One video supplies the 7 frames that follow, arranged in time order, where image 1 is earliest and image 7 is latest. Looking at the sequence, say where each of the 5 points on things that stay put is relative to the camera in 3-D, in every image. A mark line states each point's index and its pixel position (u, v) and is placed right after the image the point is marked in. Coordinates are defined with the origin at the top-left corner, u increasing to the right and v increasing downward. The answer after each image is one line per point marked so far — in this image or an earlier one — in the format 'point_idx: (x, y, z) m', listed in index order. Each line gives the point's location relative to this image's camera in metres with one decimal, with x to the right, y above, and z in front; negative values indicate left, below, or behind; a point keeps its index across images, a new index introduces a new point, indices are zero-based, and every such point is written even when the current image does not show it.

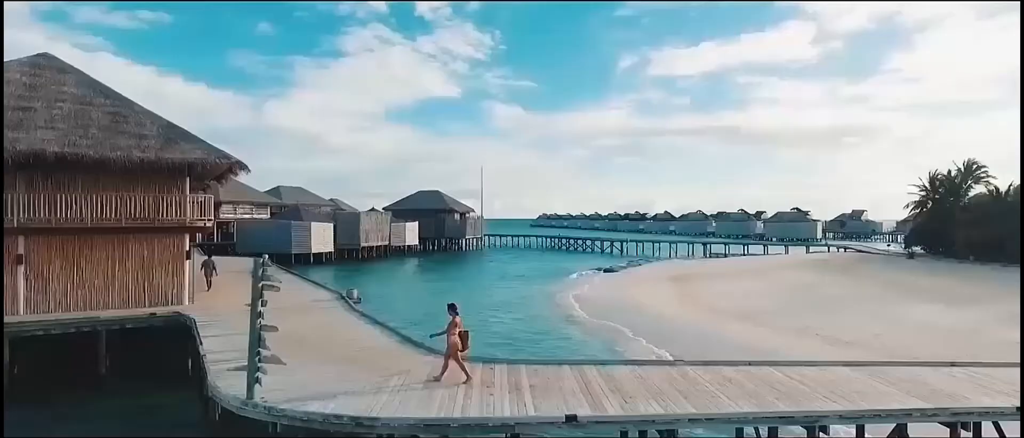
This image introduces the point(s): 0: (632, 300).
0: (+3.4, -2.3, +17.0) m
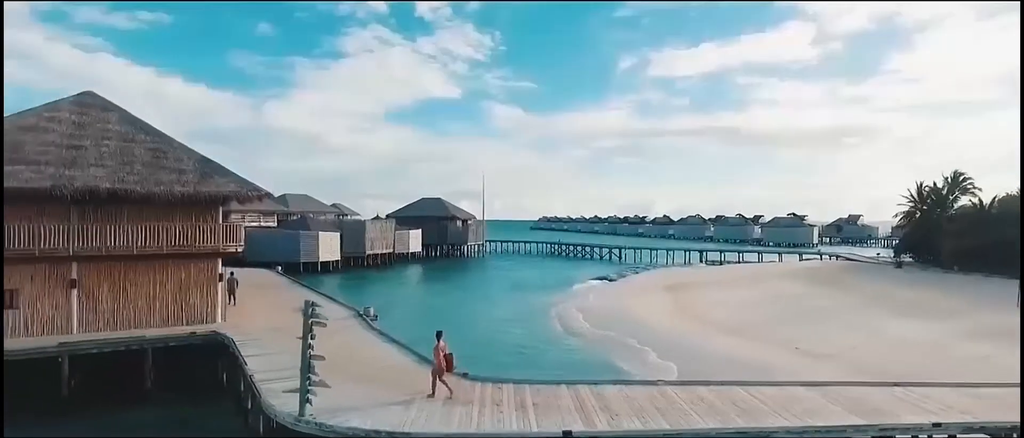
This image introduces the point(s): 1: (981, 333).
0: (+3.4, -2.7, +18.0) m
1: (+9.7, -2.4, +12.6) m
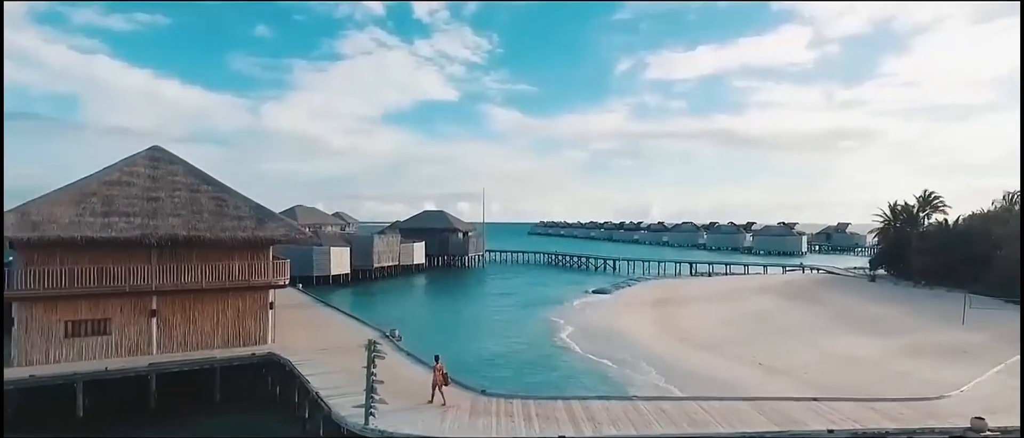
0: (+3.5, -3.5, +20.0) m
1: (+9.7, -3.1, +14.6) m
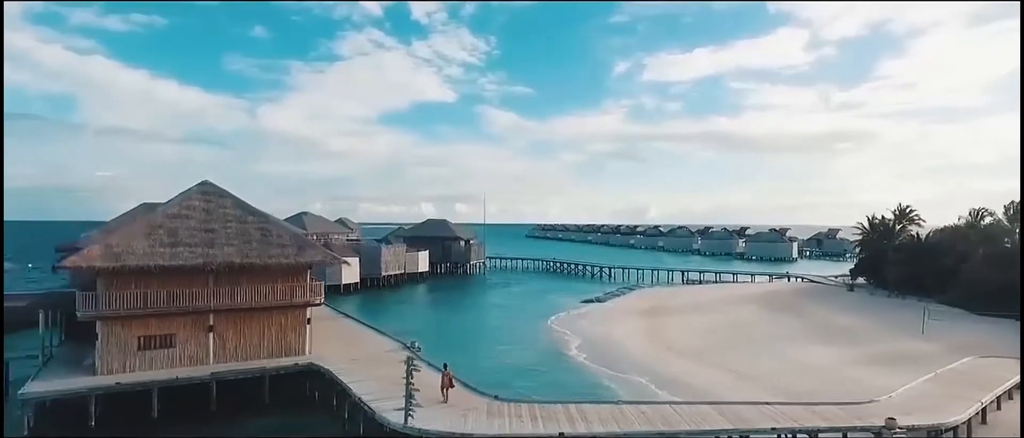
0: (+3.6, -4.2, +21.9) m
1: (+9.8, -3.8, +16.6) m
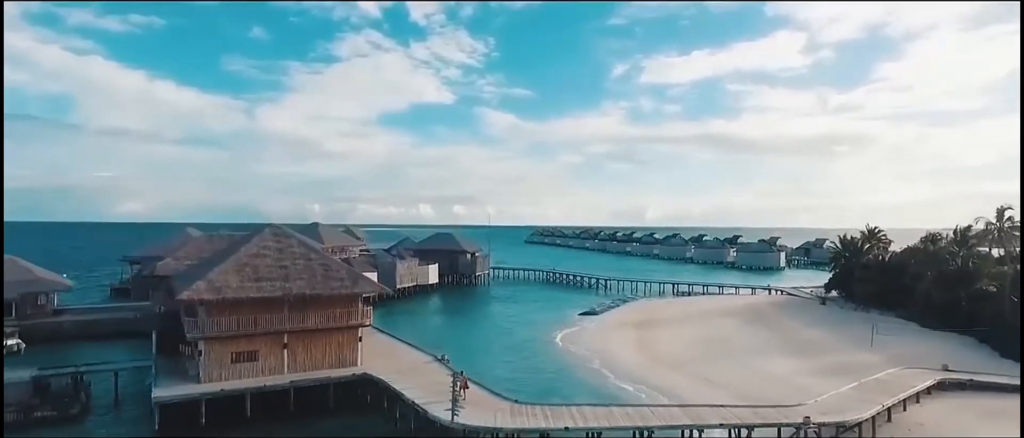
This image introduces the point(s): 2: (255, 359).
0: (+3.9, -5.3, +25.3) m
1: (+10.2, -4.9, +20.0) m
2: (-6.9, -3.7, +16.2) m
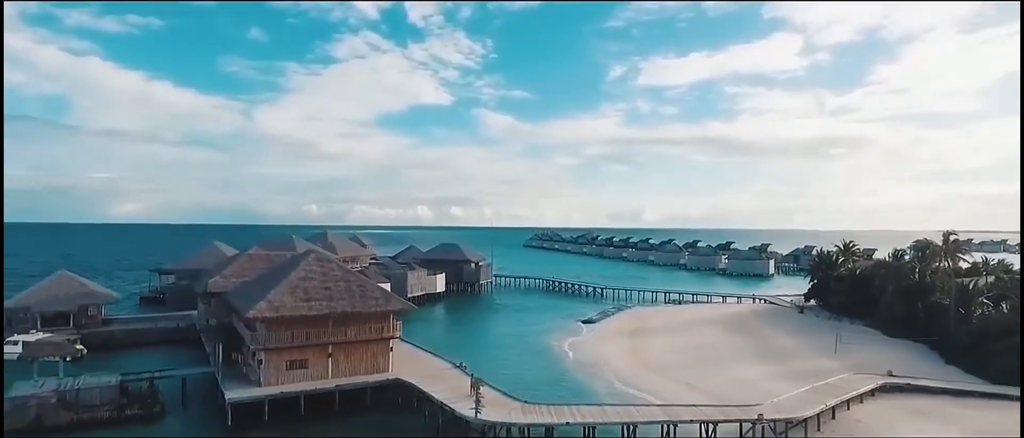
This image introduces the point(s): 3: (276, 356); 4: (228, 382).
0: (+4.1, -6.3, +28.4) m
1: (+10.5, -5.9, +23.1) m
2: (-6.6, -4.7, +19.3) m
3: (-7.3, -4.2, +18.9) m
4: (-8.9, -5.1, +19.2) m
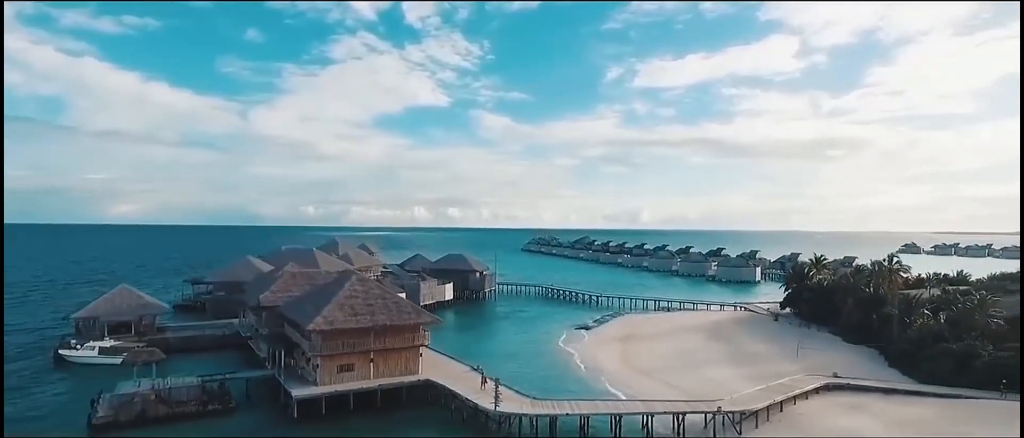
0: (+4.5, -7.4, +32.6) m
1: (+10.8, -7.0, +27.4) m
2: (-6.2, -5.8, +23.5) m
3: (-6.9, -5.4, +23.1) m
4: (-8.6, -6.2, +23.4) m
